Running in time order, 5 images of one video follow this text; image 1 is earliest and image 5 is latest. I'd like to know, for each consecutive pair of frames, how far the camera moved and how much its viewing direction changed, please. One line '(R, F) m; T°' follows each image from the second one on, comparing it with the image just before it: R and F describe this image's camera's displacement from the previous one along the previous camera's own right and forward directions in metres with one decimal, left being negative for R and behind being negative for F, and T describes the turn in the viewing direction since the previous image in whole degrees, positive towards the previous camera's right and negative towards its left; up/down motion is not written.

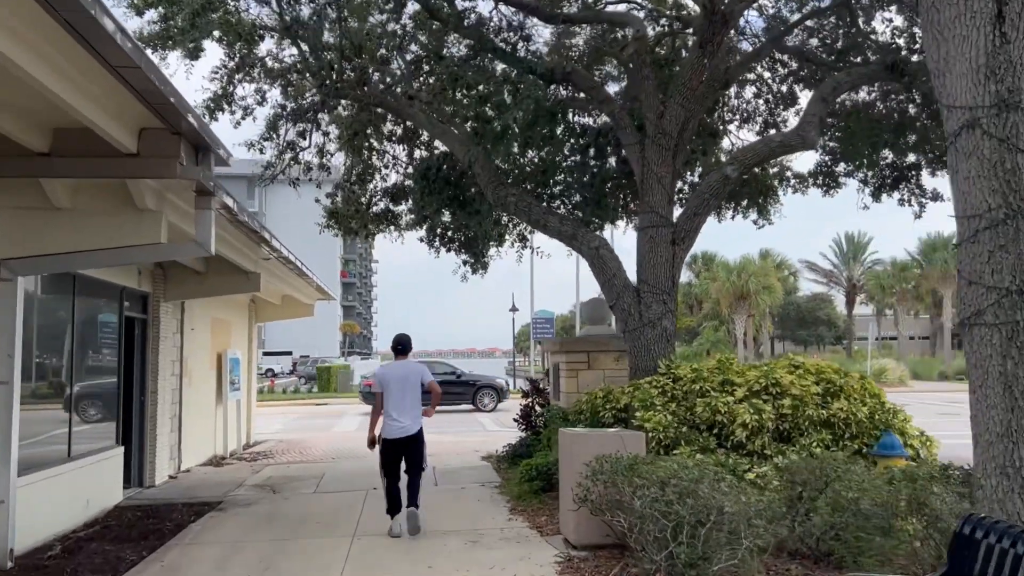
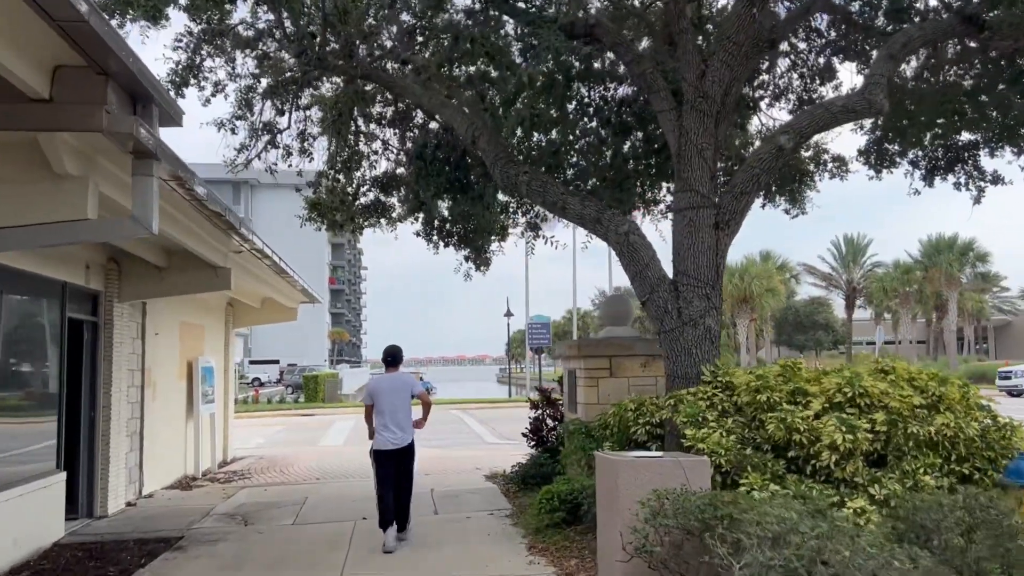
(-0.2, +1.3) m; +1°
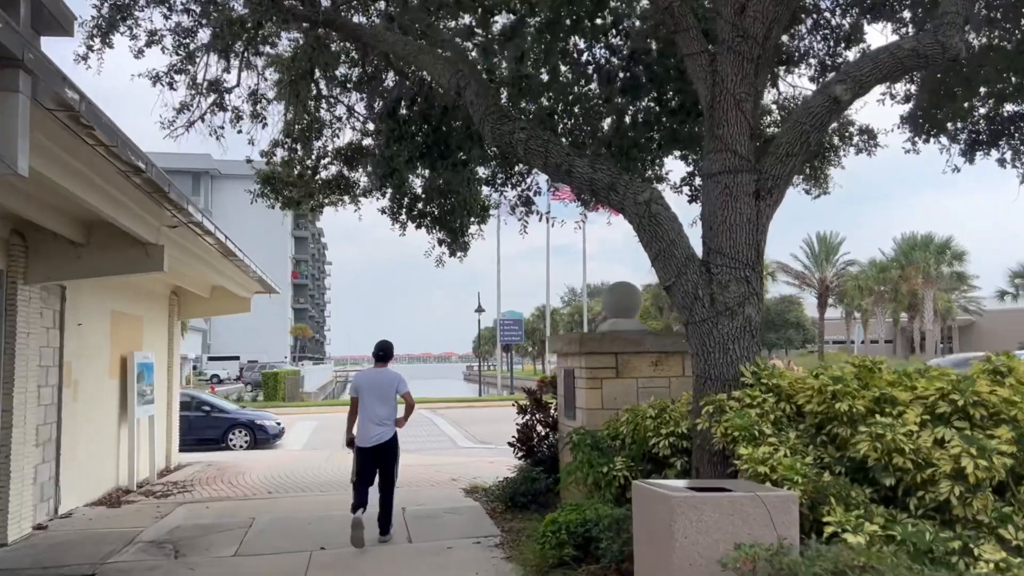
(-0.2, +1.4) m; +2°
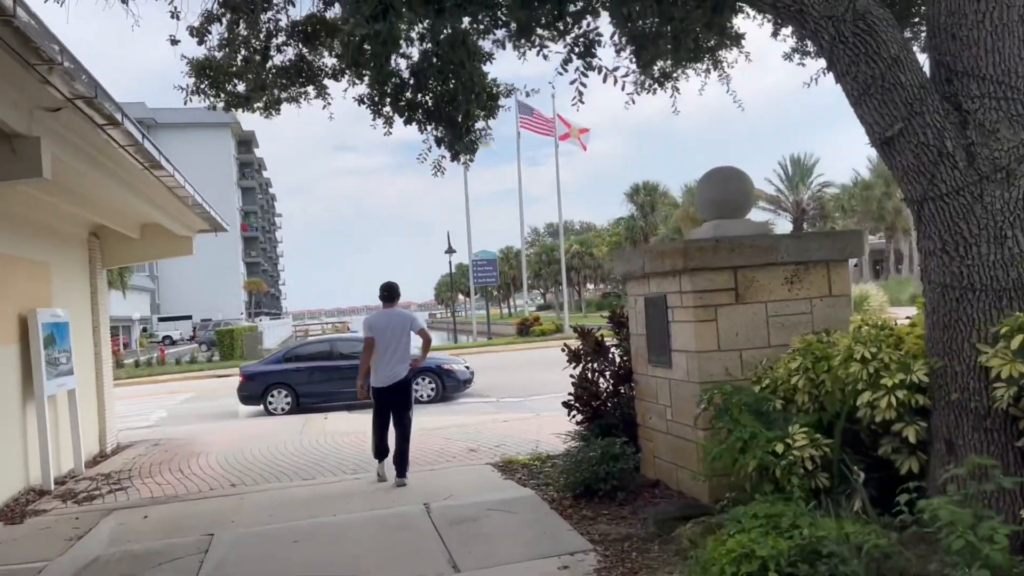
(-0.7, +2.5) m; +3°
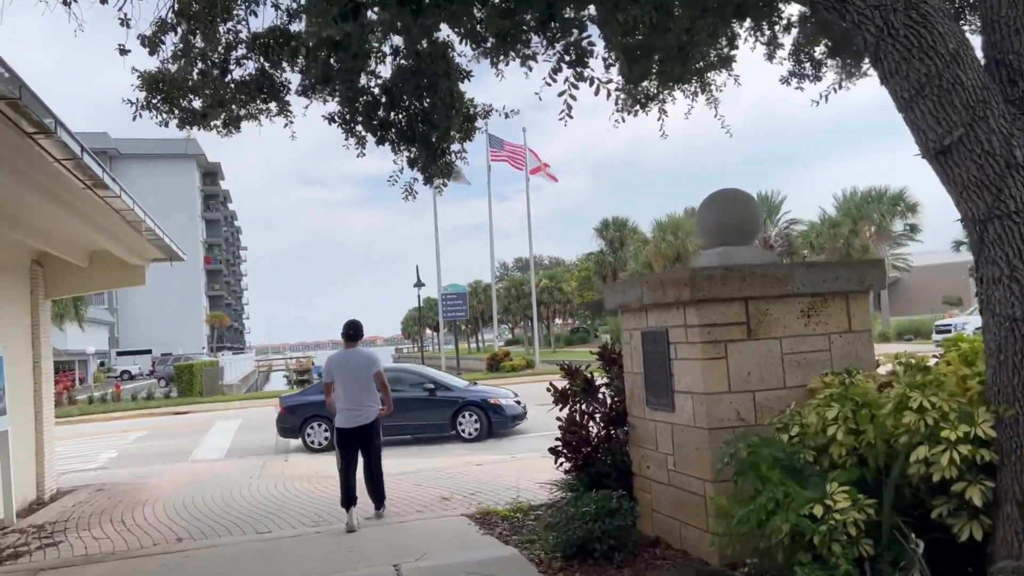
(-0.1, +0.6) m; +2°
